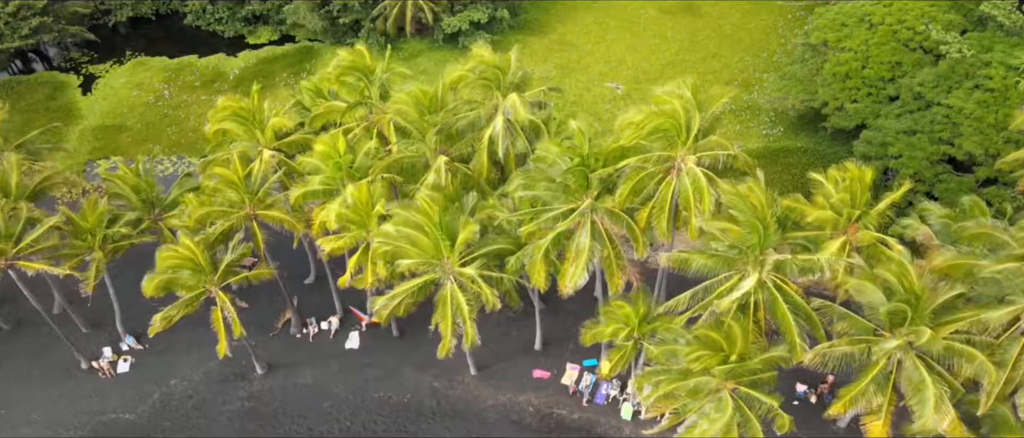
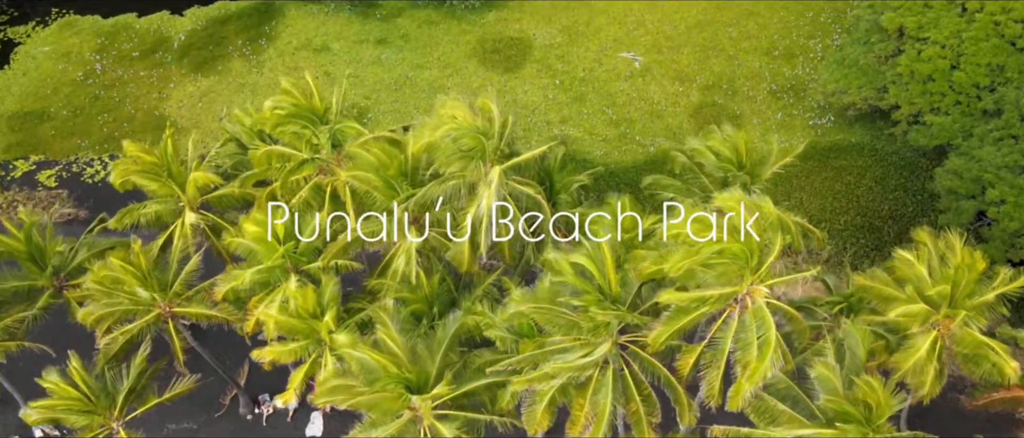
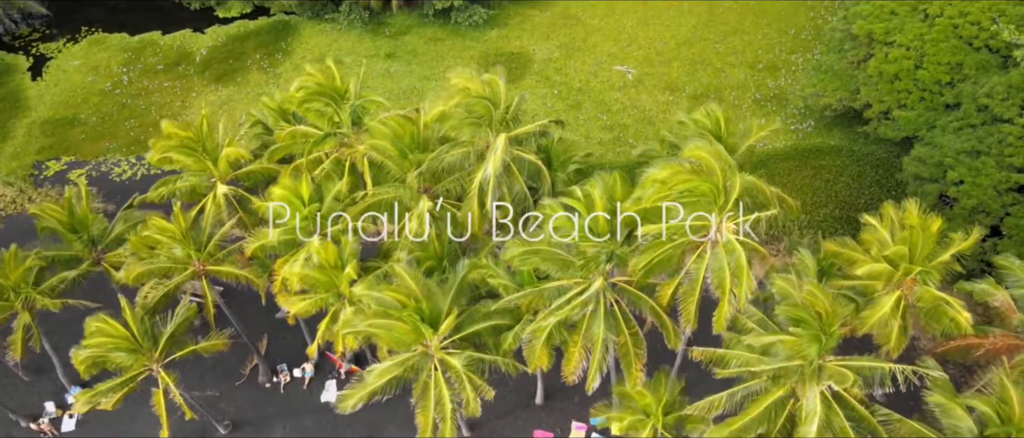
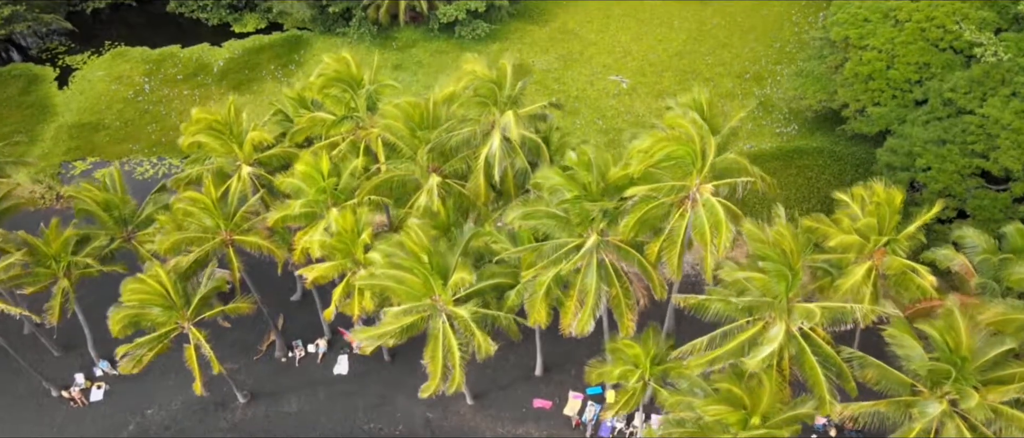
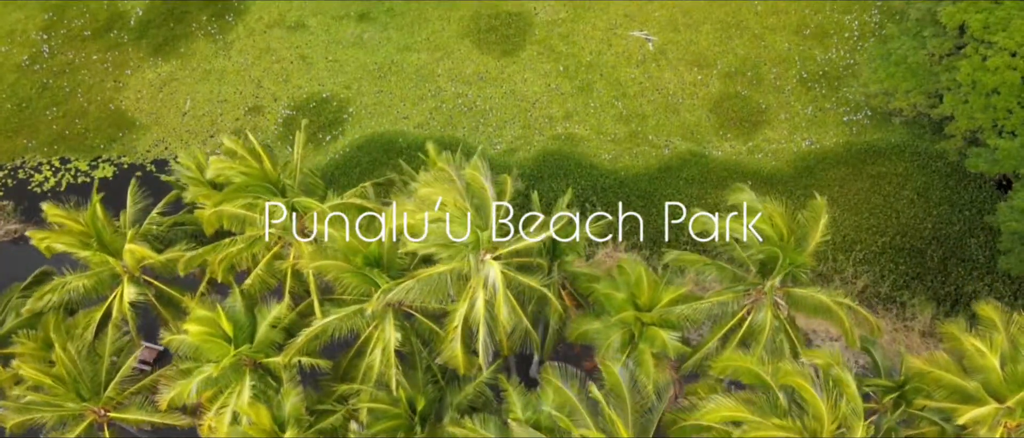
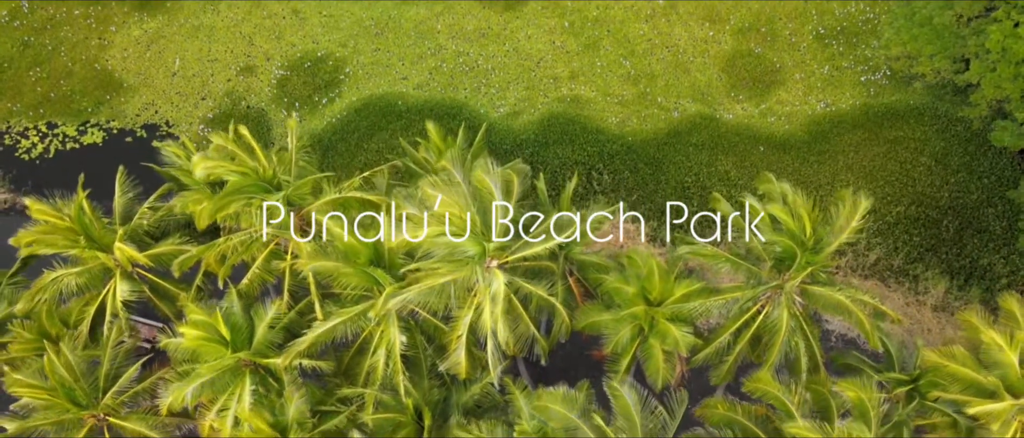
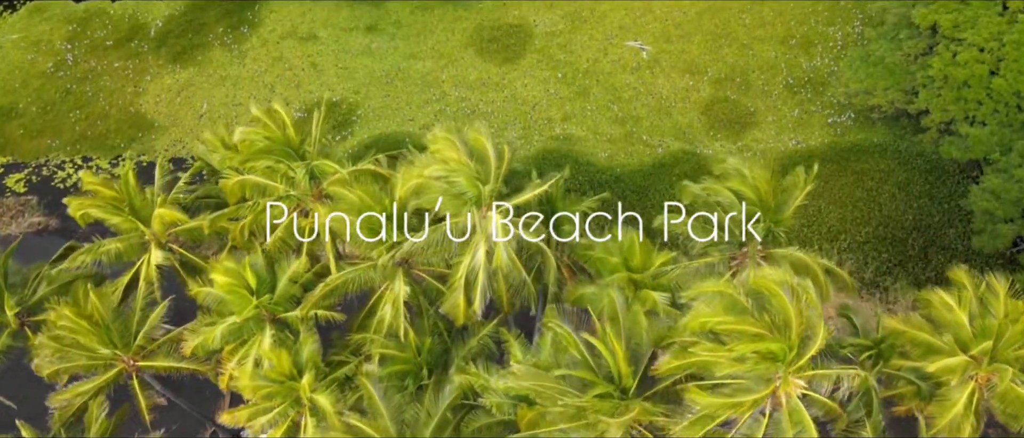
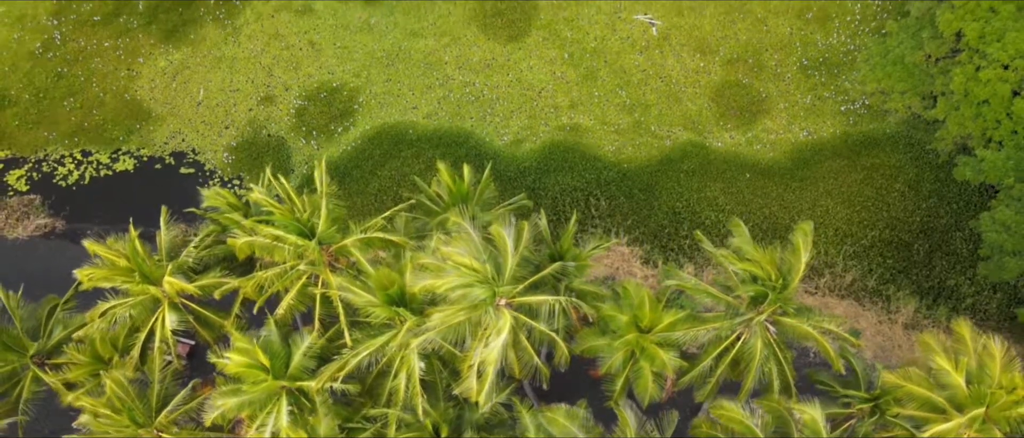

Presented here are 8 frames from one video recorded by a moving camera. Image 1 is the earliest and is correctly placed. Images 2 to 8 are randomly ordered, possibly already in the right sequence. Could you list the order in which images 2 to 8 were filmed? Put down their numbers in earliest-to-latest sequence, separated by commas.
4, 3, 2, 7, 5, 6, 8
